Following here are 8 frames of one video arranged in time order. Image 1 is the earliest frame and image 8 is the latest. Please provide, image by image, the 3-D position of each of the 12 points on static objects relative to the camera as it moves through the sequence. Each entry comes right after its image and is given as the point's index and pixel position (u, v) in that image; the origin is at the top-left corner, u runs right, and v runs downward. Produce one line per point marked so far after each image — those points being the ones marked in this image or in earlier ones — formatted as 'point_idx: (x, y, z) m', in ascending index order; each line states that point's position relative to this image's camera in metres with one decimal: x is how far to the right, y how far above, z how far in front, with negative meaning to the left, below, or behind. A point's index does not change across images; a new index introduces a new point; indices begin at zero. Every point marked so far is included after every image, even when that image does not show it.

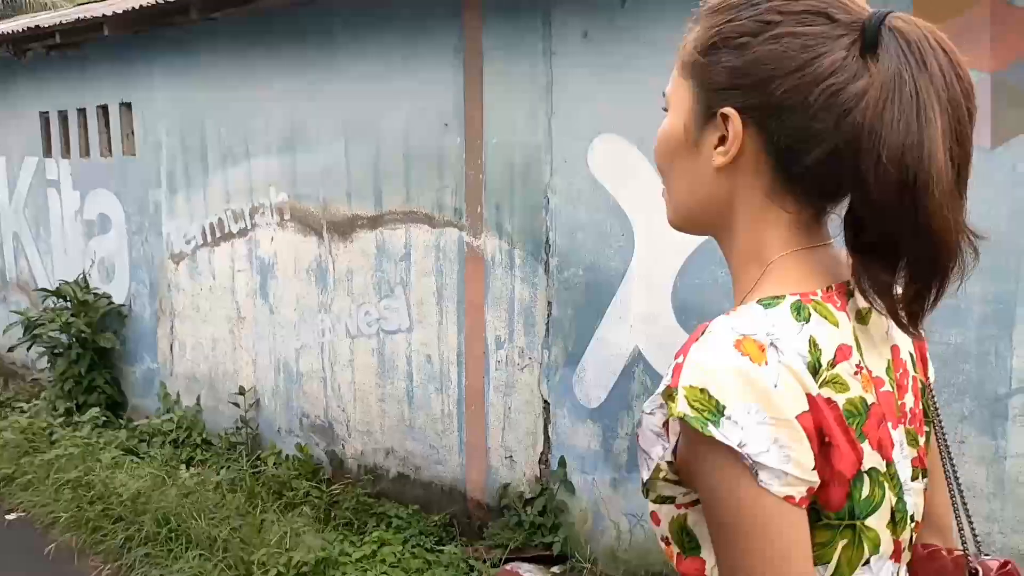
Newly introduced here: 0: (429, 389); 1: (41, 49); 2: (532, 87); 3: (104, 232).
0: (-0.4, -0.5, +4.2) m
1: (-3.2, +1.6, +6.3) m
2: (+0.1, +0.8, +3.7) m
3: (-2.7, +0.4, +6.2) m
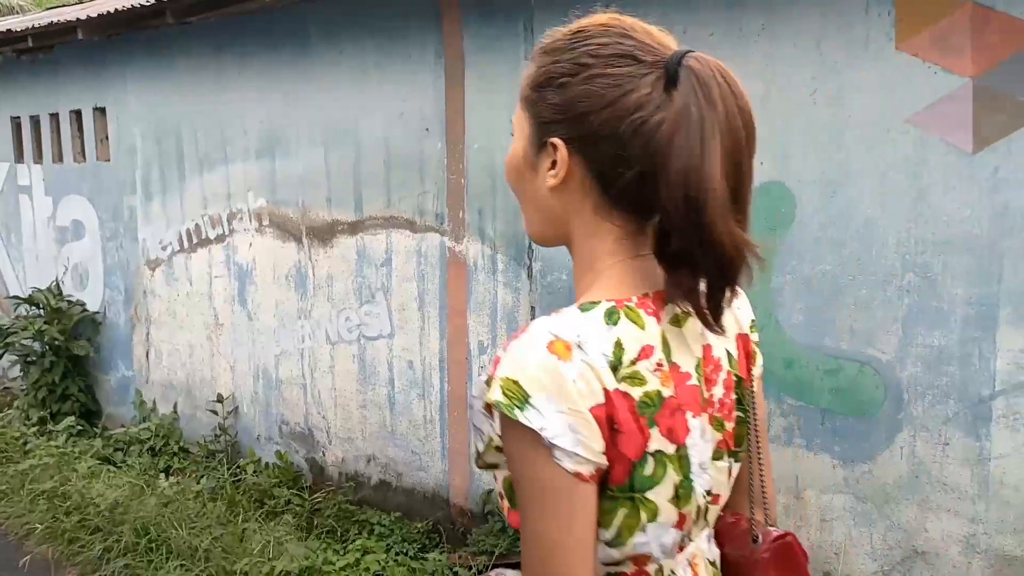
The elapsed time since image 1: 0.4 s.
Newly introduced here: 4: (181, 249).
0: (-0.5, -0.5, +4.2) m
1: (-3.3, +1.6, +6.2) m
2: (0.0, +0.8, +3.7) m
3: (-2.8, +0.3, +6.1) m
4: (-1.8, +0.2, +5.3) m
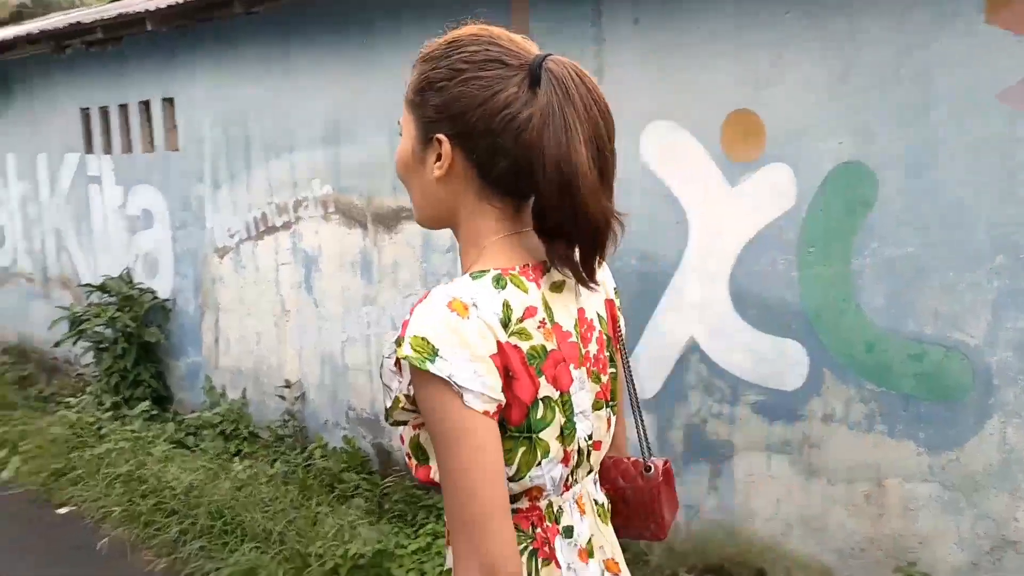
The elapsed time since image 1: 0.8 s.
0: (-0.2, -0.4, +4.2) m
1: (-2.9, +1.6, +6.3) m
2: (+0.3, +0.8, +3.7) m
3: (-2.4, +0.4, +6.2) m
4: (-1.5, +0.3, +5.3) m
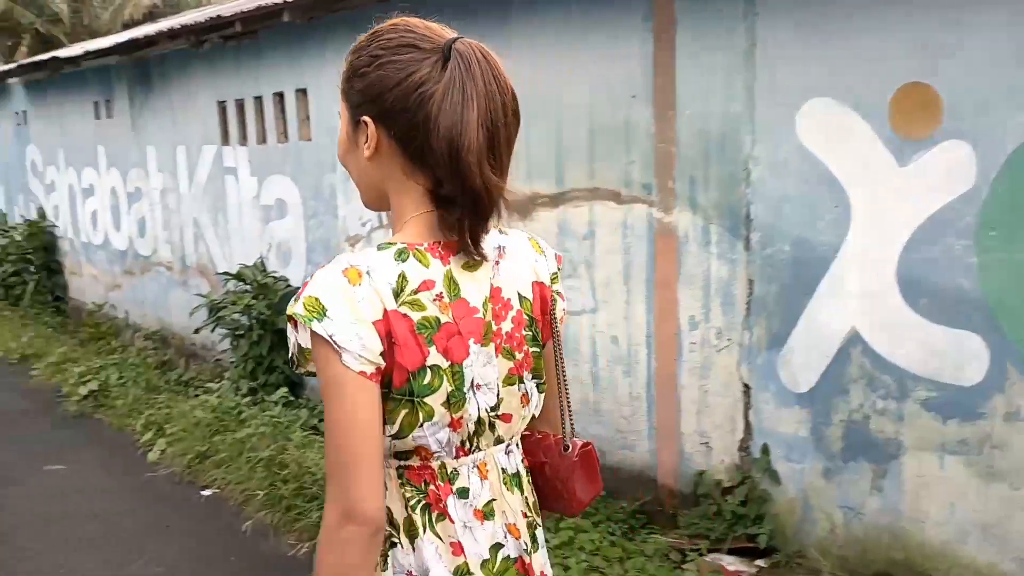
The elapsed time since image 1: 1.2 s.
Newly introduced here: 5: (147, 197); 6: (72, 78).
0: (+0.5, -0.4, +4.1) m
1: (-2.0, +1.7, +6.5) m
2: (+0.8, +0.9, +3.5) m
3: (-1.5, +0.5, +6.3) m
4: (-0.7, +0.4, +5.4) m
5: (-3.2, +0.8, +8.3) m
6: (-4.4, +2.1, +9.5) m
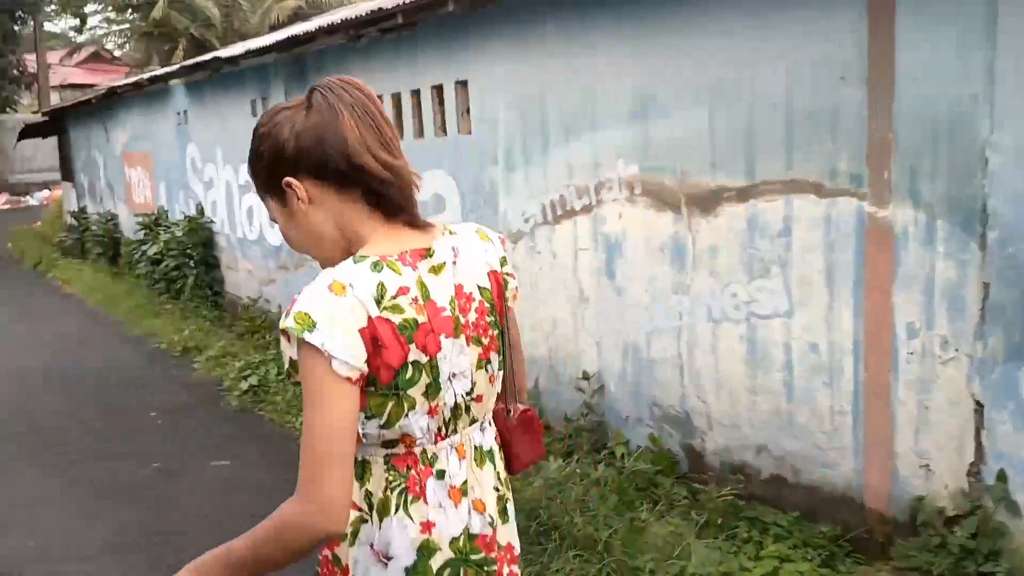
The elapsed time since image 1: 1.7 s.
0: (+1.2, -0.4, +3.7) m
1: (-0.9, +1.7, +6.4) m
2: (+1.5, +0.9, +3.1) m
3: (-0.5, +0.5, +6.2) m
4: (+0.2, +0.4, +5.1) m
5: (-1.9, +0.8, +8.3) m
6: (-2.9, +2.2, +9.7) m
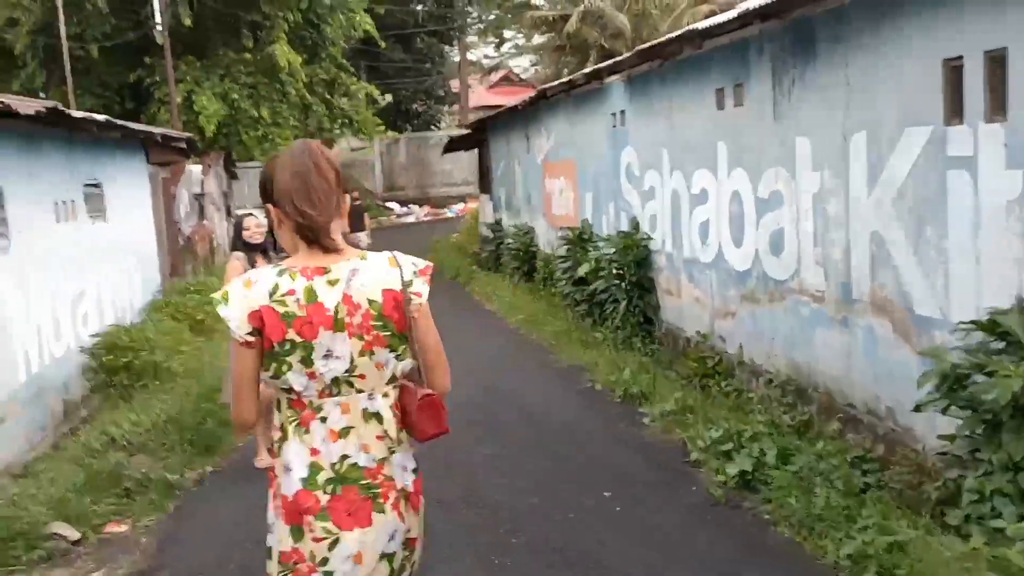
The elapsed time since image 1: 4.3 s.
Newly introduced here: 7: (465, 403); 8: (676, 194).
0: (+2.8, -0.7, +0.9) m
1: (+2.0, +1.5, +4.2) m
2: (+2.9, +0.6, +0.2) m
3: (+2.3, +0.2, +3.8) m
4: (+2.5, +0.1, +2.6) m
5: (+1.9, +0.6, +6.3) m
6: (+1.5, +1.9, +7.9) m
7: (-0.4, -0.9, +7.6) m
8: (+1.5, +0.8, +8.5) m
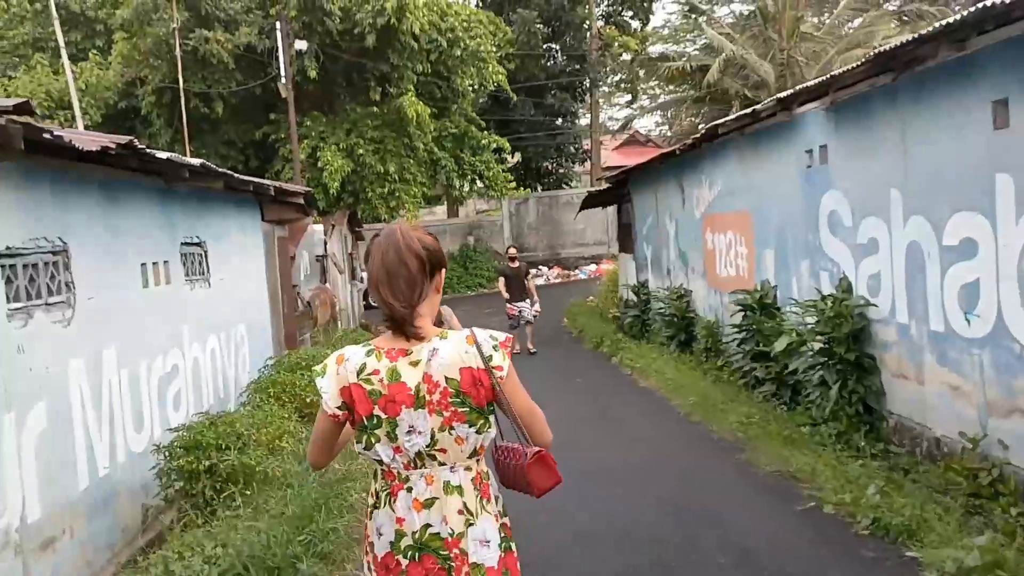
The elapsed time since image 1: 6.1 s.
0: (+3.1, -0.7, -1.4) m
1: (+2.7, +1.2, +2.1) m
2: (+3.1, +0.6, -2.0) m
3: (+2.9, 0.0, +1.6) m
4: (+3.0, -0.1, +0.4) m
5: (+2.9, +0.1, +4.2) m
6: (+2.7, +1.4, +5.9) m
7: (+0.8, -1.4, +5.7) m
8: (+2.8, +0.3, +6.5) m
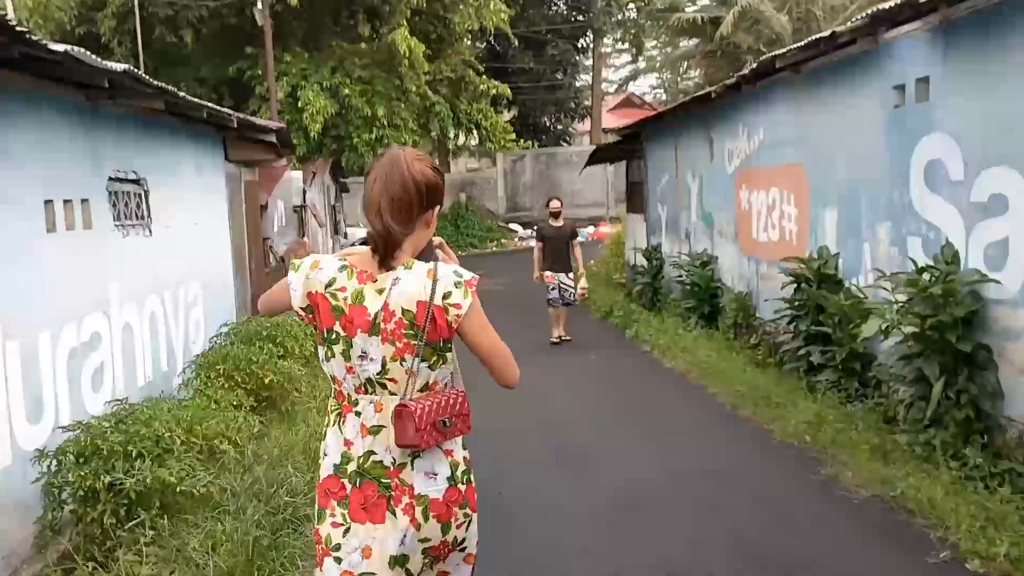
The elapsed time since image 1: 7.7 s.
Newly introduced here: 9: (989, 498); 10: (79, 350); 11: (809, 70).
0: (+3.3, -0.9, -3.0) m
1: (+3.0, +1.1, +0.5) m
2: (+3.3, +0.4, -3.6) m
3: (+3.1, -0.1, 0.0) m
4: (+3.2, -0.2, -1.2) m
5: (+3.0, +0.2, +2.6) m
6: (+2.9, +1.5, +4.3) m
7: (+0.9, -1.3, +4.1) m
8: (+2.9, +0.4, +4.9) m
9: (+2.4, -1.0, +4.7) m
10: (-2.6, -0.4, +5.7) m
11: (+2.6, +1.9, +8.4) m
